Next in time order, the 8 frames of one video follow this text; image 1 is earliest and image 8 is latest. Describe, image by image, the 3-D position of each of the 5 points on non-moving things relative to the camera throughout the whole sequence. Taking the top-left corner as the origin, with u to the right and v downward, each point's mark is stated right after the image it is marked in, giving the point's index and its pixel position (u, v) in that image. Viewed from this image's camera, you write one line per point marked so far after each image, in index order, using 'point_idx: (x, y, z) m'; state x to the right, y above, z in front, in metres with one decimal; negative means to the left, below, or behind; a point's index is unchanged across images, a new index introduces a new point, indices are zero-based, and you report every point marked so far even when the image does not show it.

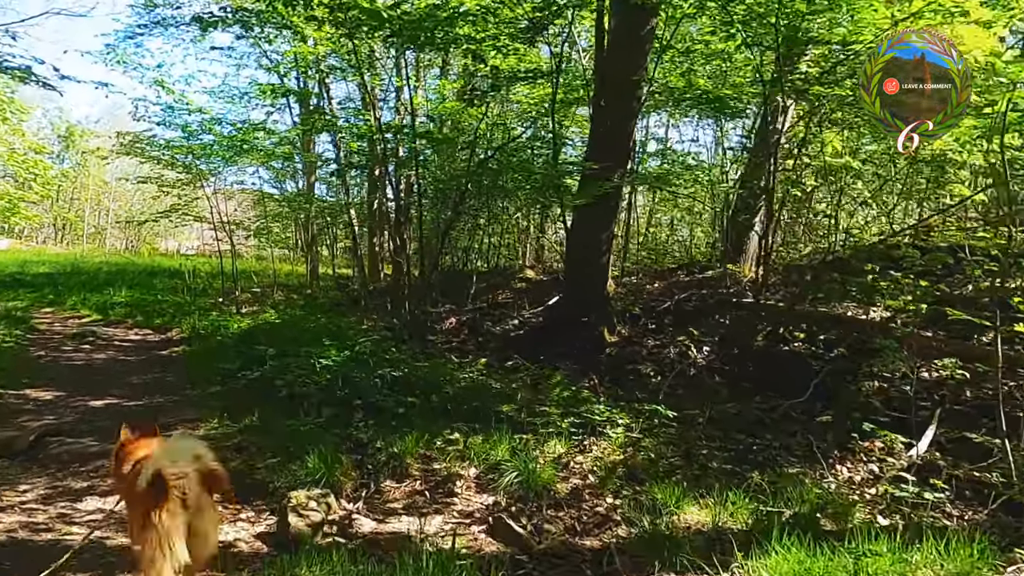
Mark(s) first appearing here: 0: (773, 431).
0: (+2.1, -1.1, +5.3) m
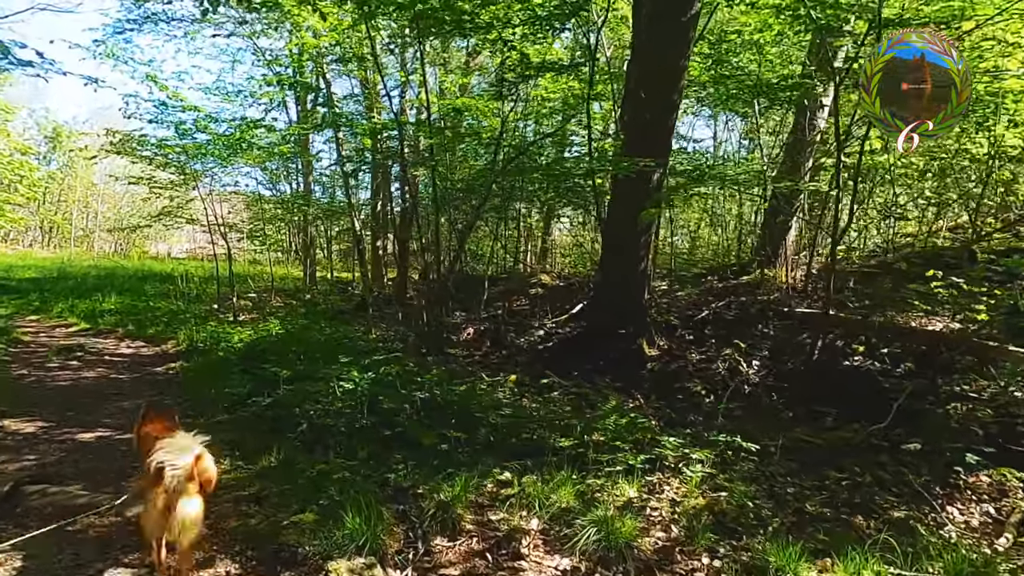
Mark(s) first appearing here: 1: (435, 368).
0: (+2.4, -1.2, +4.7) m
1: (-0.7, -0.8, +6.3) m
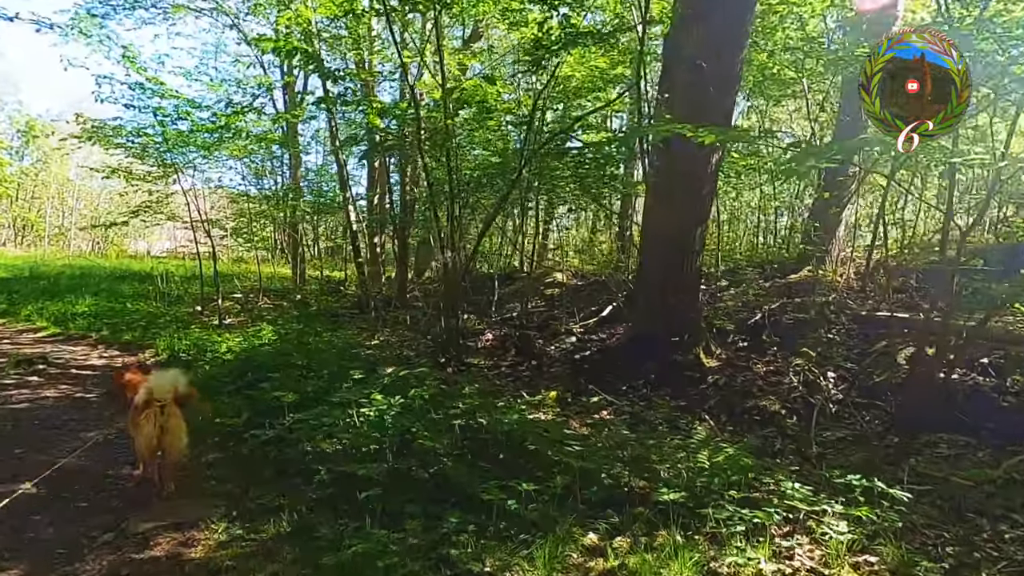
0: (+2.8, -1.2, +3.8) m
1: (-0.4, -0.8, +5.4) m
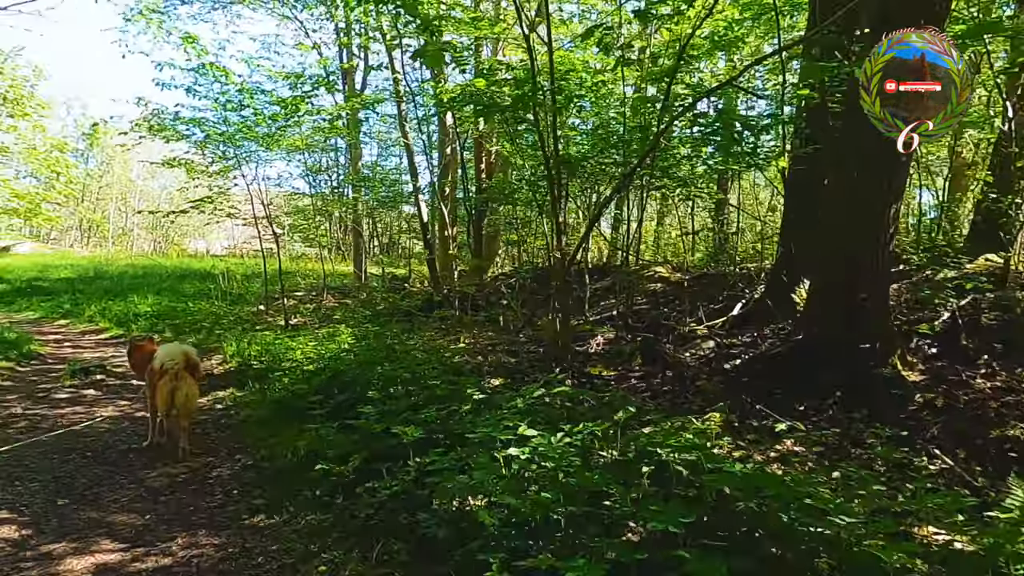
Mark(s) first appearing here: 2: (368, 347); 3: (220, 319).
0: (+3.7, -1.2, +2.4) m
1: (+0.6, -0.8, +4.2) m
2: (-1.5, -0.6, +7.0) m
3: (-5.3, -0.6, +12.0) m
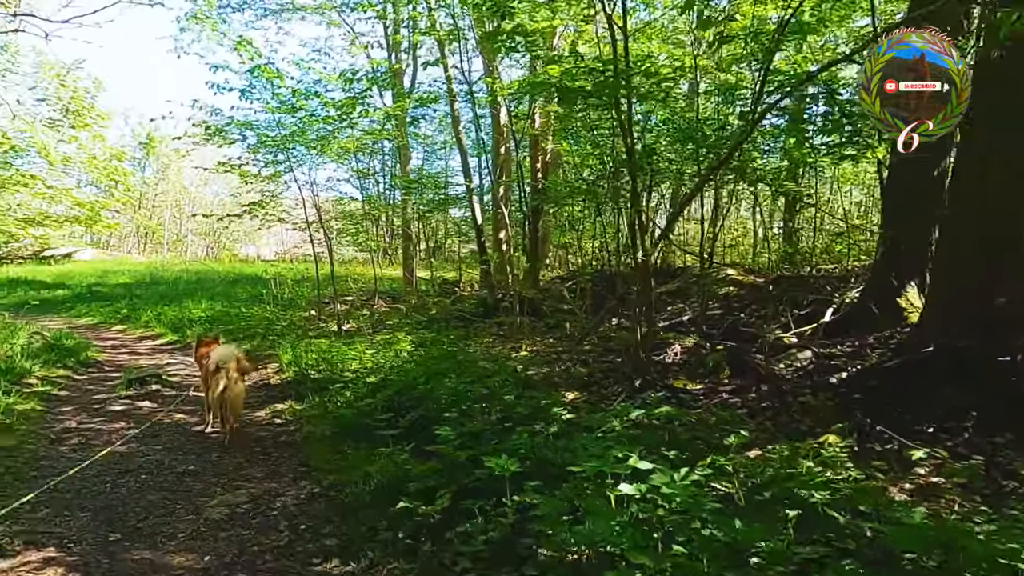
0: (+4.1, -1.2, +1.7) m
1: (+1.1, -0.8, +3.7) m
2: (-0.8, -0.7, +6.7) m
3: (-4.3, -0.6, +11.9) m
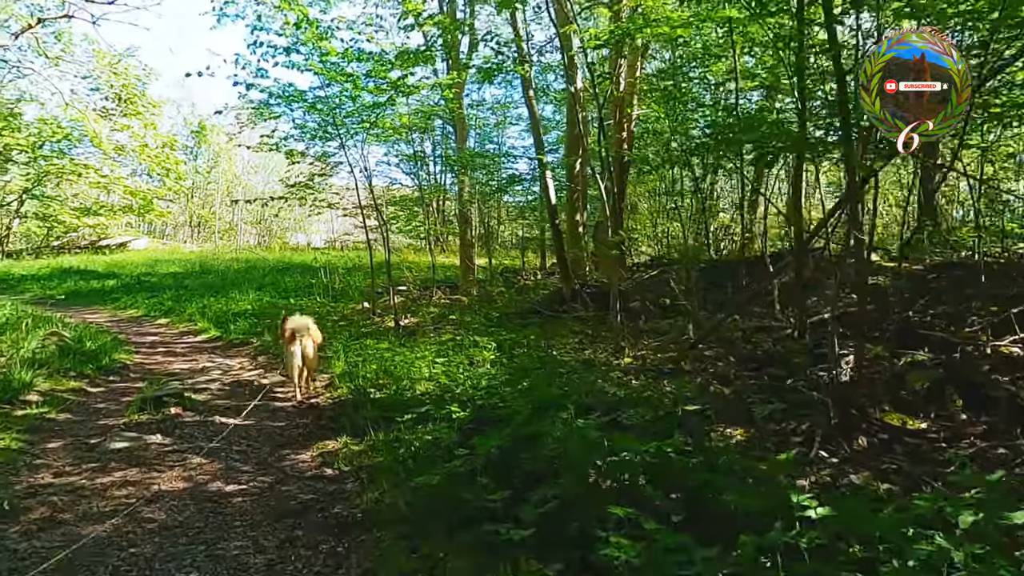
0: (+4.6, -1.2, -0.1) m
1: (+1.8, -0.8, +2.1) m
2: (+0.1, -0.6, +5.2) m
3: (-3.0, -0.5, +10.7) m
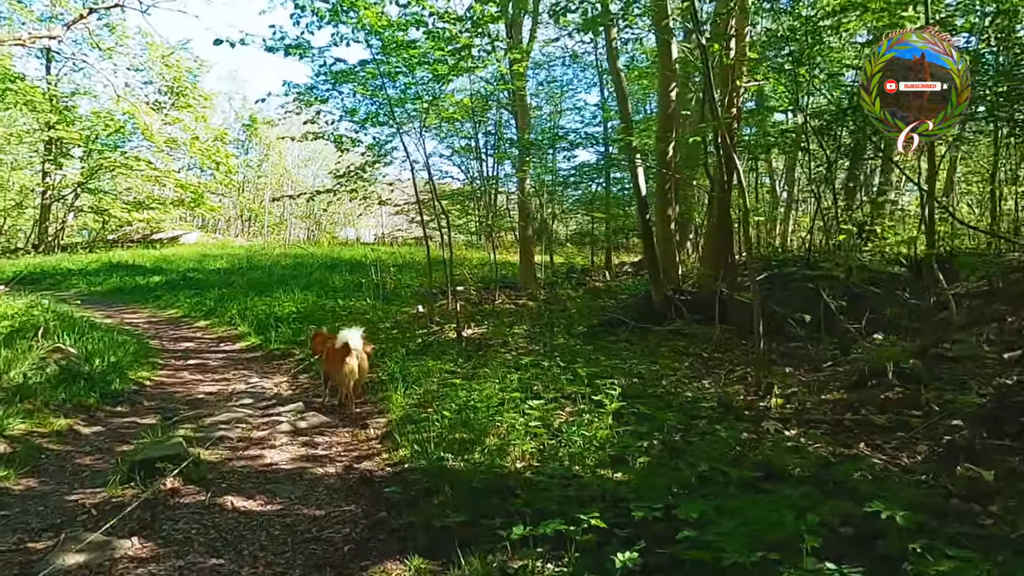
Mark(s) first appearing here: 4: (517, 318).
0: (+4.9, -1.4, -1.9) m
1: (+2.3, -0.9, +0.5) m
2: (+0.8, -0.8, +3.7) m
3: (-1.9, -0.5, +9.3) m
4: (0.0, -0.4, +9.2) m
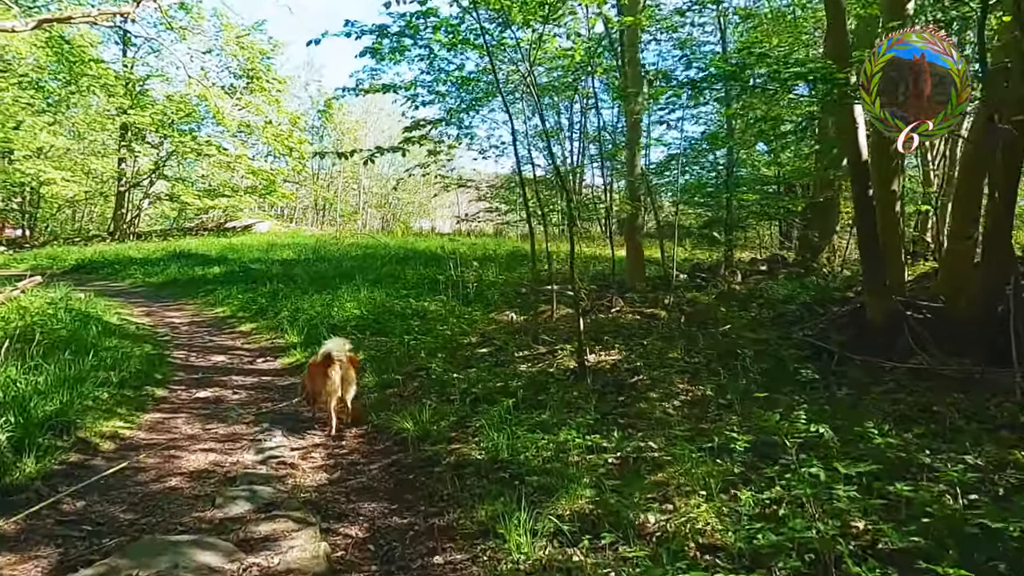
0: (+5.1, -1.7, -5.2) m
1: (+2.7, -1.1, -2.5) m
2: (+1.5, -0.9, +0.8) m
3: (-0.6, -0.6, +6.7) m
4: (+1.4, -0.5, +6.4) m
